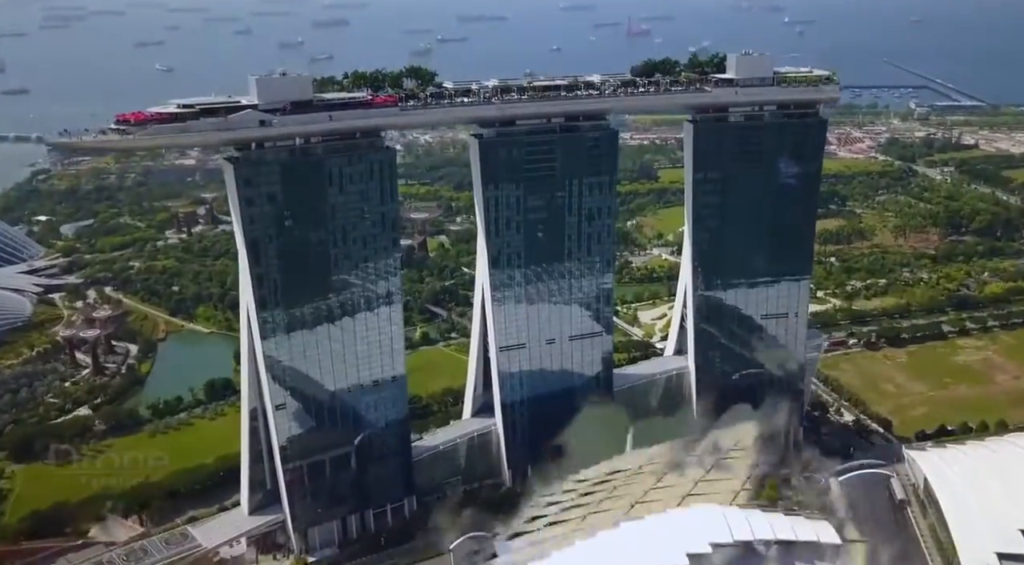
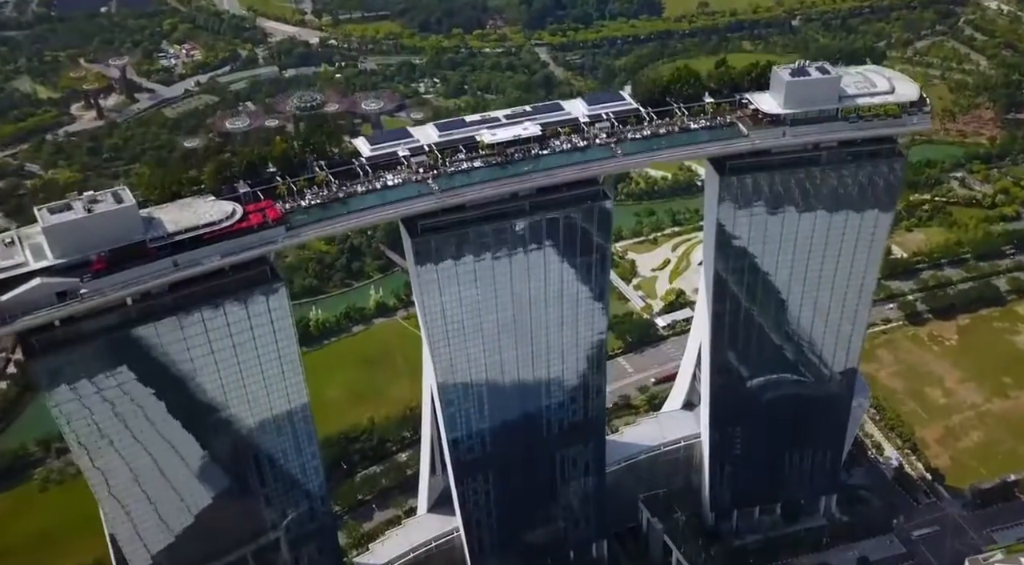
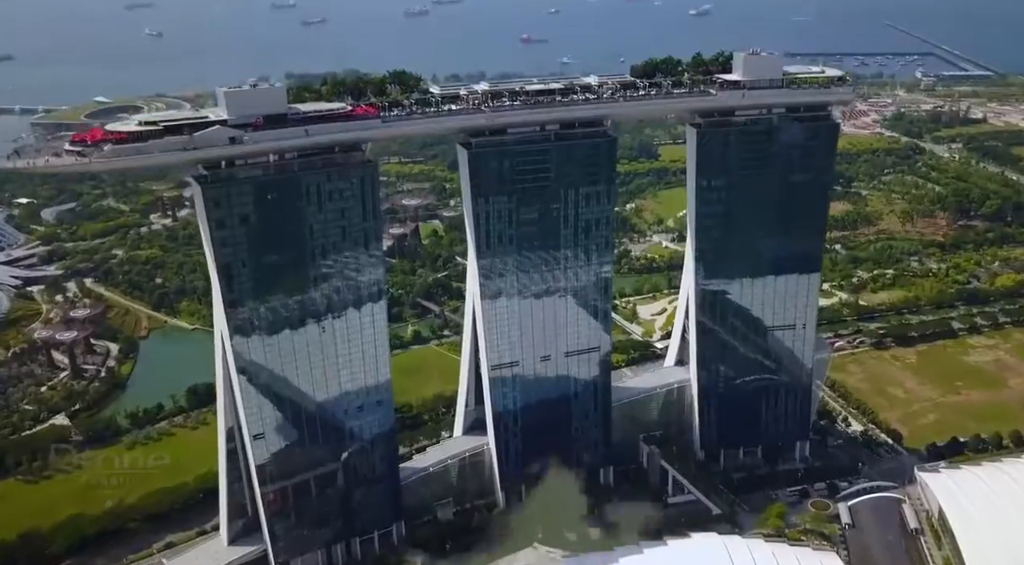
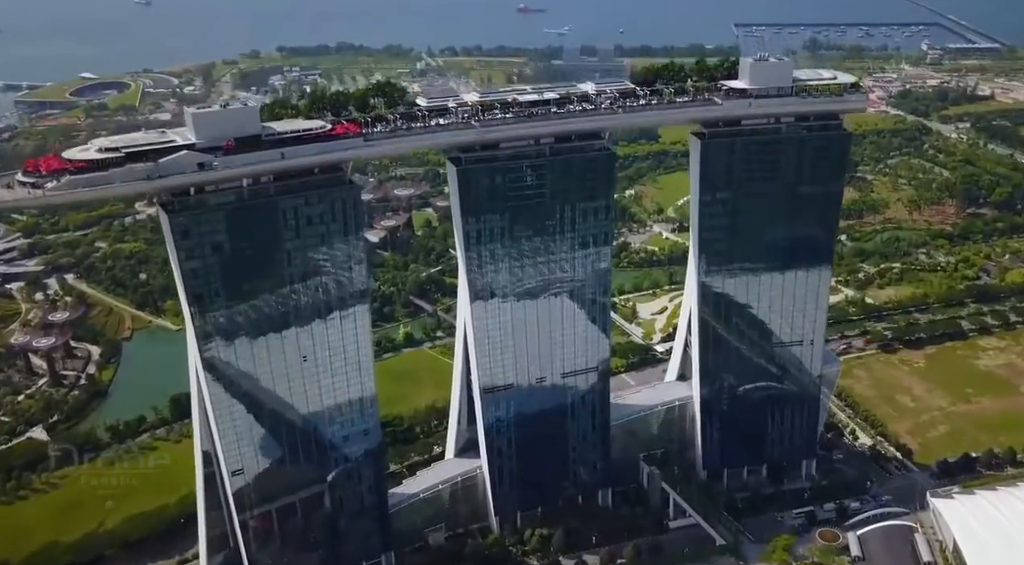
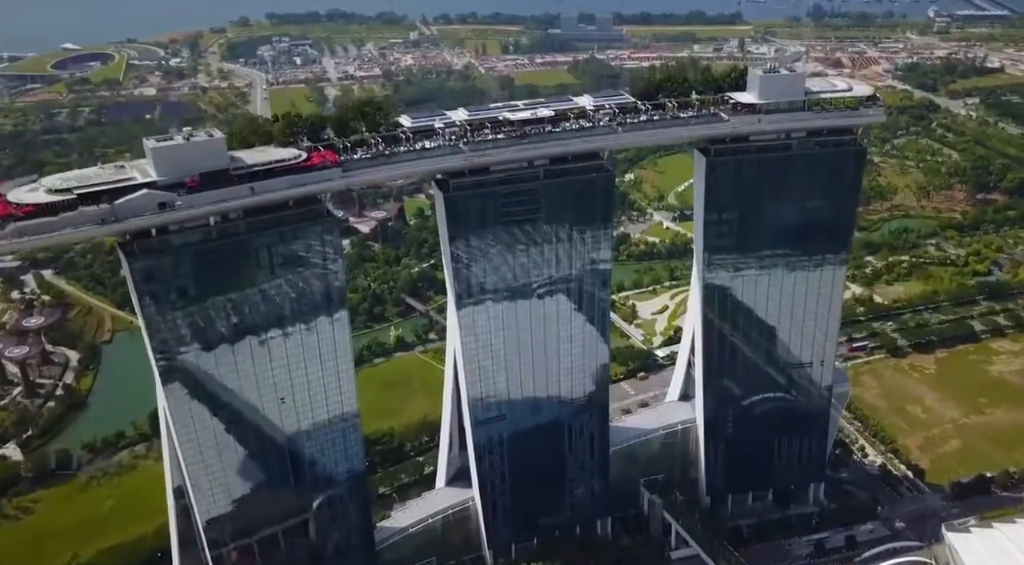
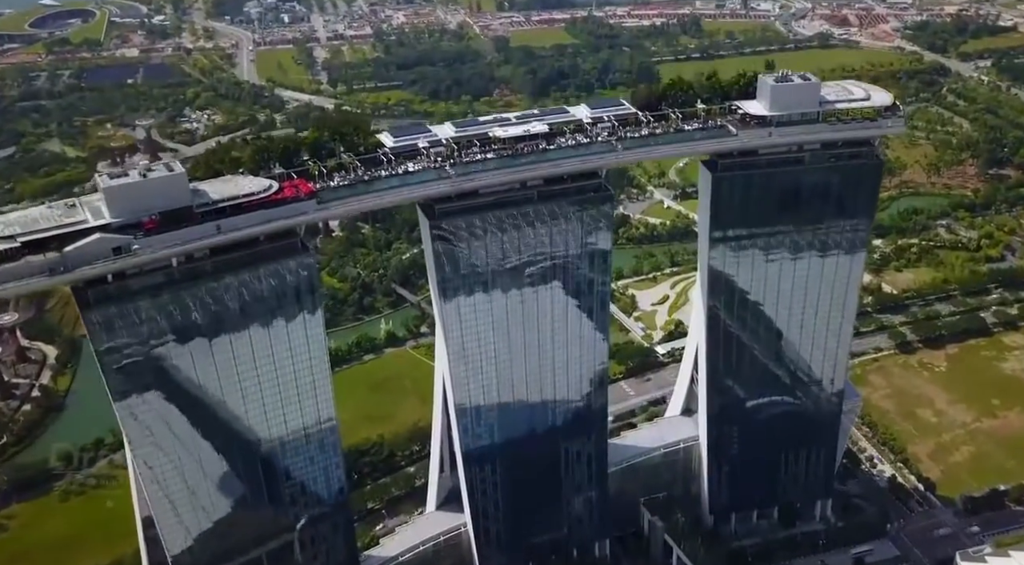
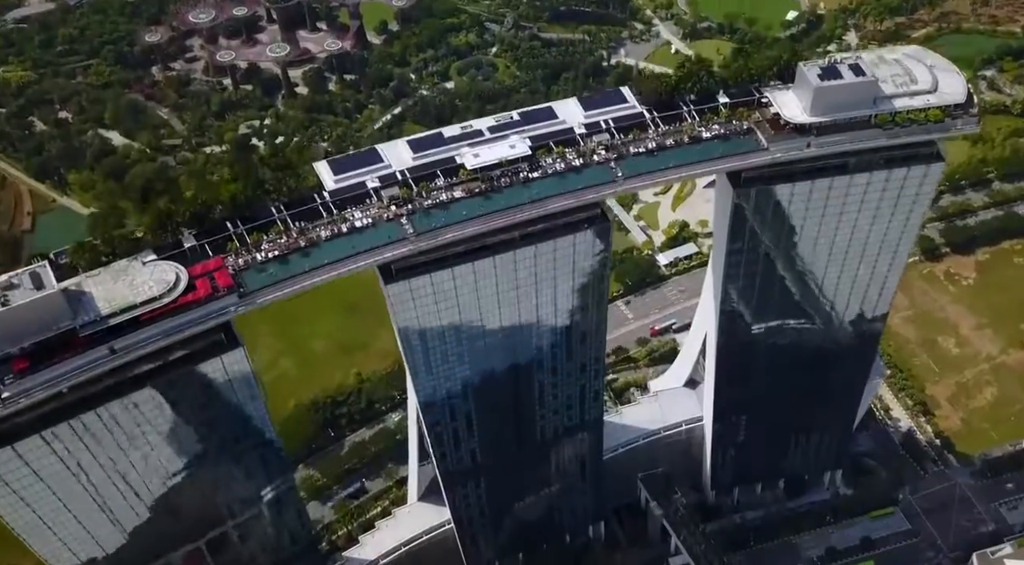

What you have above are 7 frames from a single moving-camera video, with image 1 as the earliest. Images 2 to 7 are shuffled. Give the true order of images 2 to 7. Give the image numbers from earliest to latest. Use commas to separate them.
3, 4, 5, 6, 2, 7
